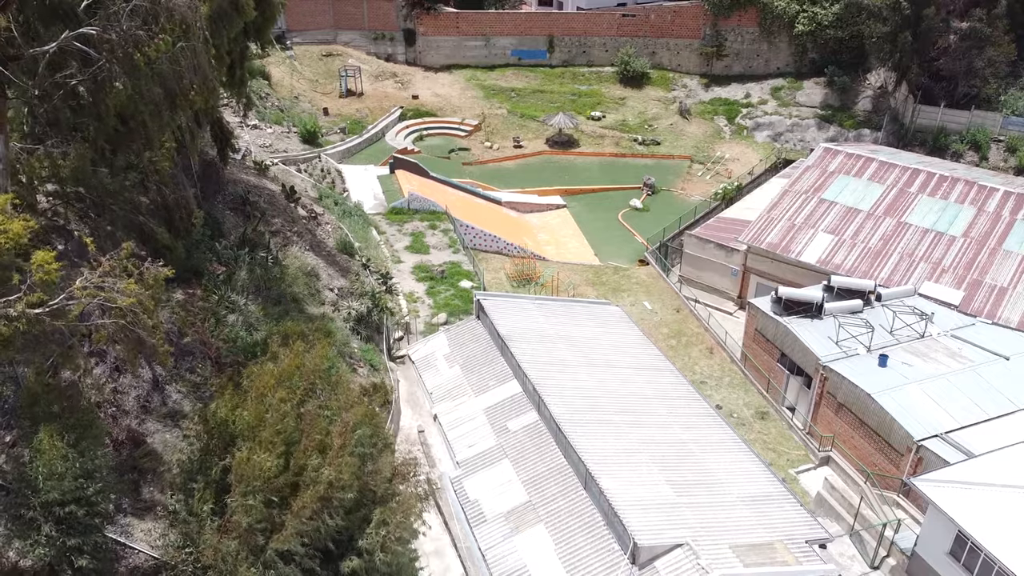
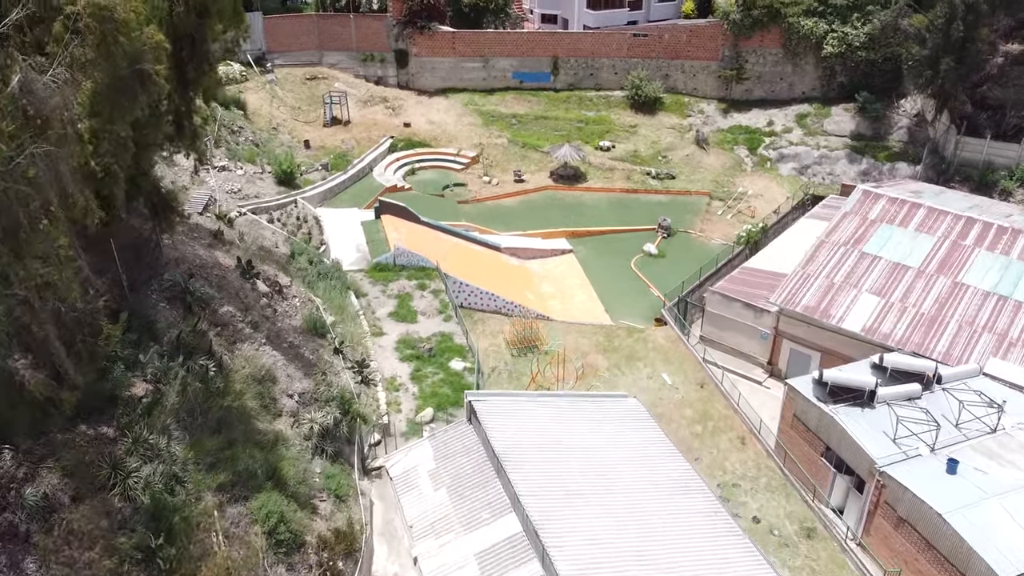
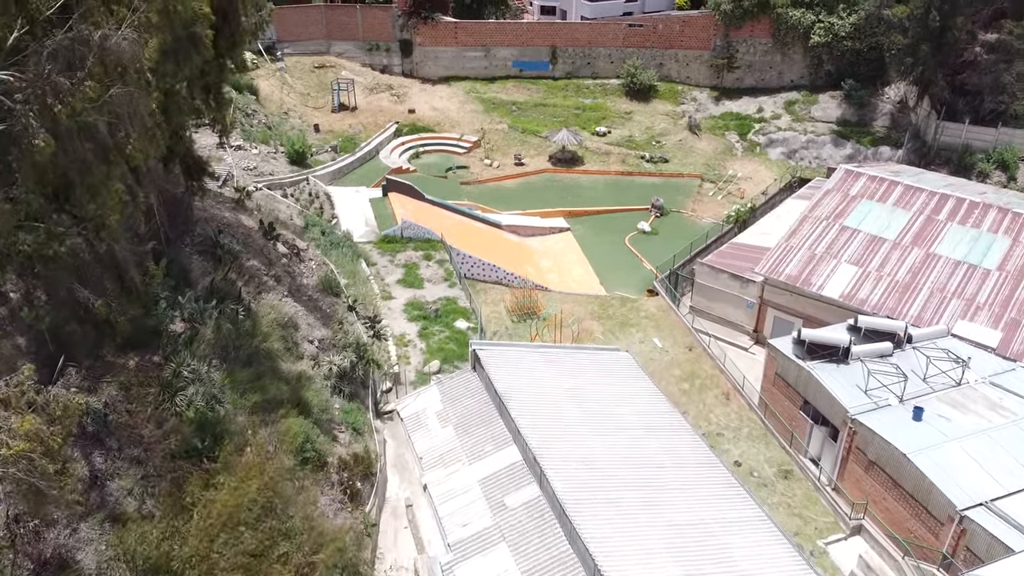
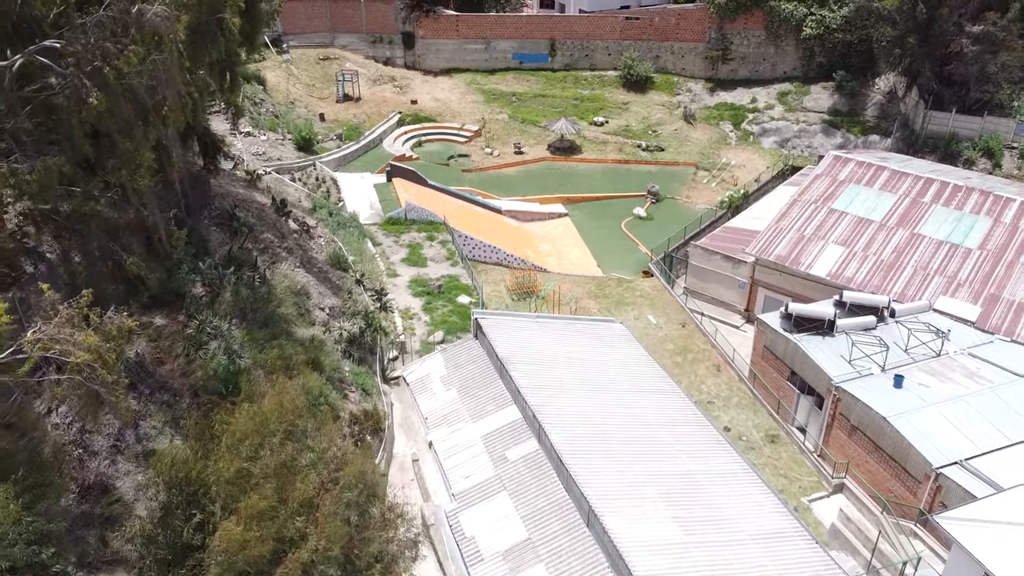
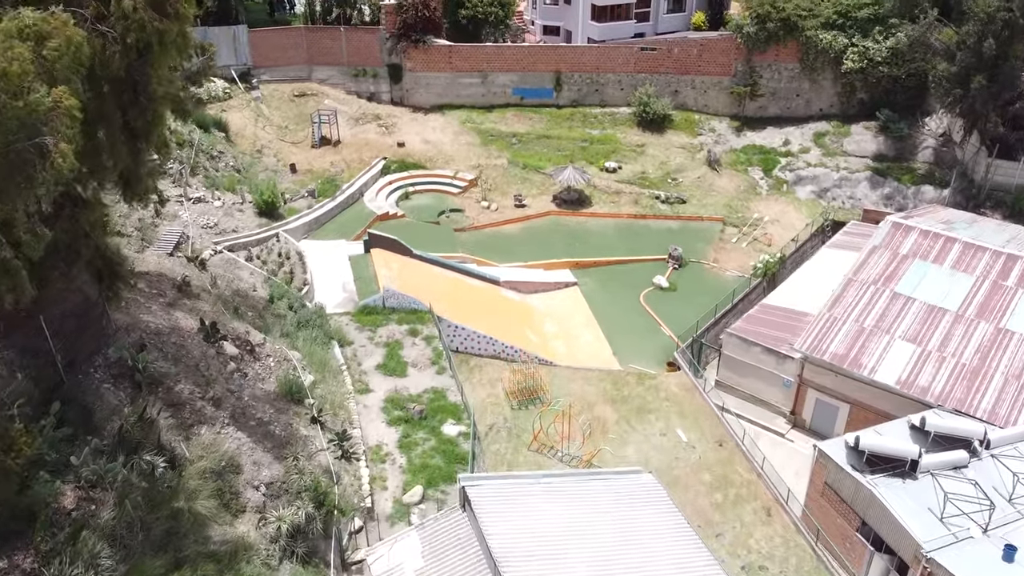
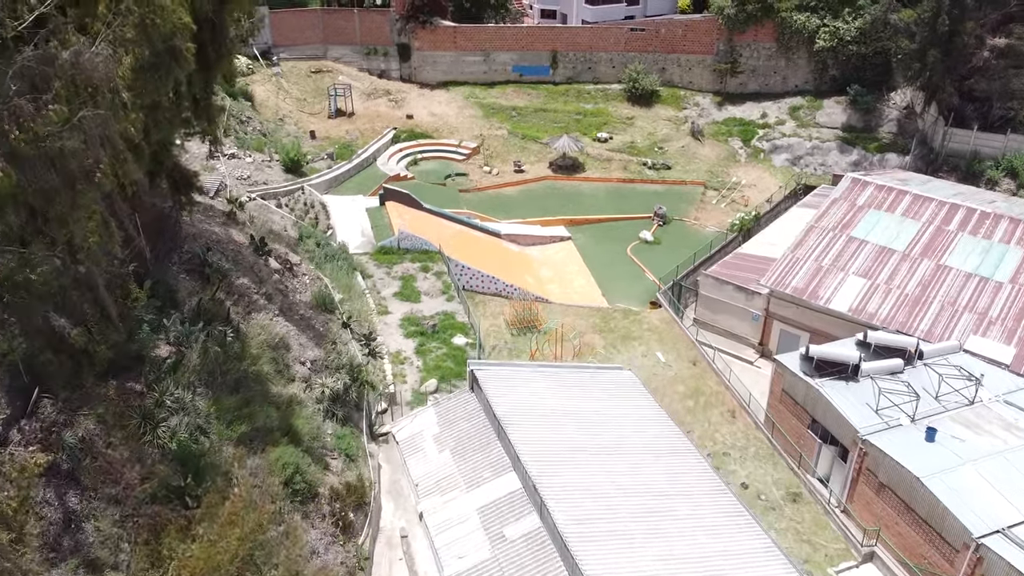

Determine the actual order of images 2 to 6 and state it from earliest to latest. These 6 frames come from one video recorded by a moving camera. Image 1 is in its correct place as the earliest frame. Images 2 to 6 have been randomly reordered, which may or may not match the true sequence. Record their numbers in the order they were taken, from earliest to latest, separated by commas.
4, 3, 6, 2, 5
